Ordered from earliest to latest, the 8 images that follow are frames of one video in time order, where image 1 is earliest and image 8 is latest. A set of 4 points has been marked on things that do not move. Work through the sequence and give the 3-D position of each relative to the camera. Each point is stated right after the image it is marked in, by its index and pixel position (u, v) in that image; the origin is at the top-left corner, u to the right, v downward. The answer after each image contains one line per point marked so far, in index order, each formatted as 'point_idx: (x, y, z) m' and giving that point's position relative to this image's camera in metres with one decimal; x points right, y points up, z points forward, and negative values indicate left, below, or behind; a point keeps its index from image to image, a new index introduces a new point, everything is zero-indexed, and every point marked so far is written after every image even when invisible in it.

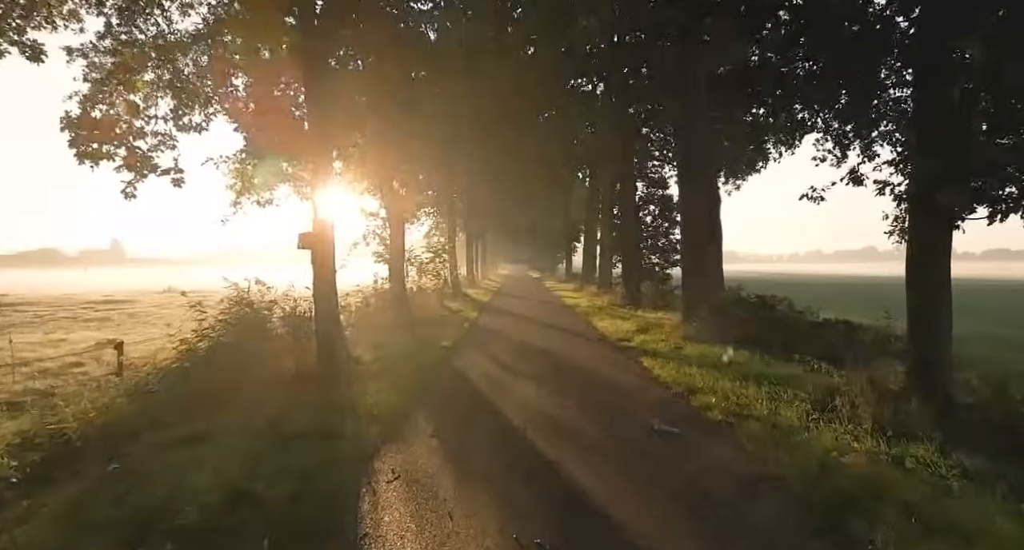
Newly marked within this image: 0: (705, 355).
0: (+4.3, -1.8, +10.7) m
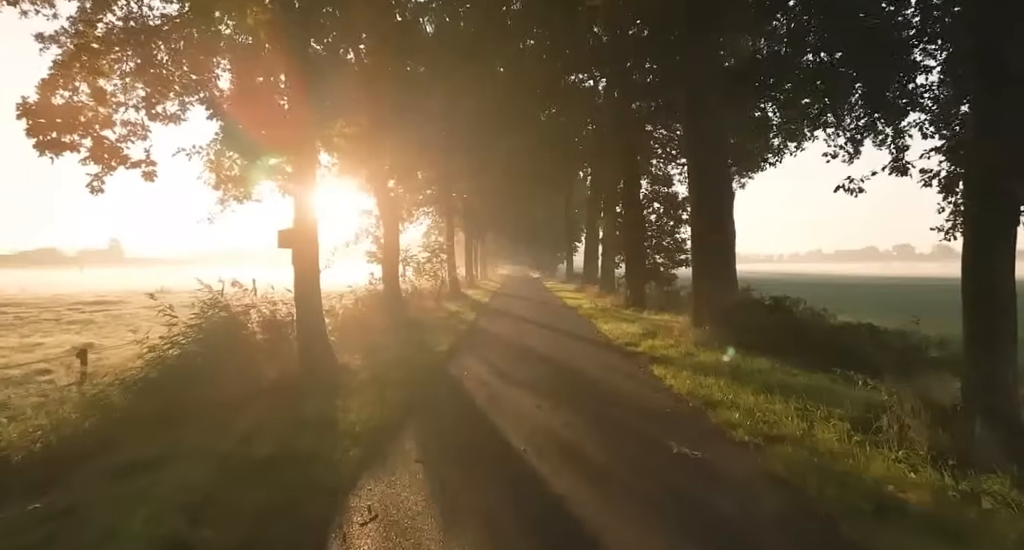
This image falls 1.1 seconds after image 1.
0: (+4.2, -1.8, +9.9) m
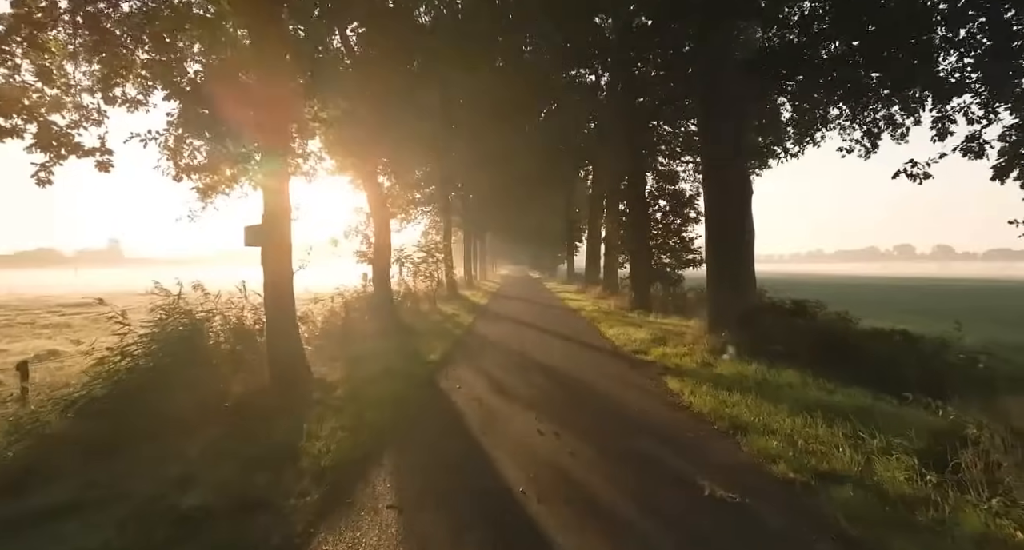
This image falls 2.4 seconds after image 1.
0: (+4.2, -1.8, +8.8) m
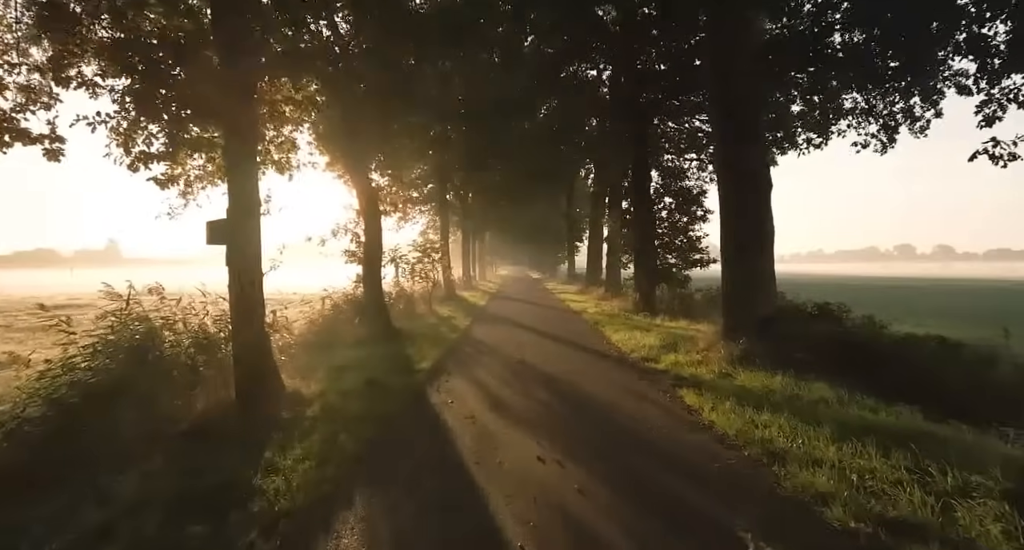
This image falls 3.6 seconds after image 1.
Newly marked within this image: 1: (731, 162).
0: (+4.2, -1.9, +7.8) m
1: (+5.4, +2.7, +12.0) m
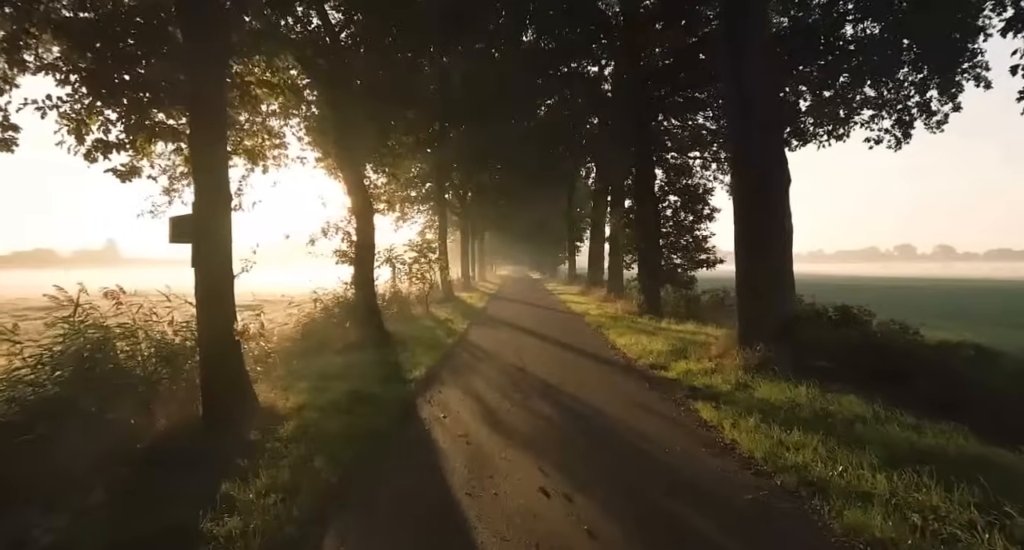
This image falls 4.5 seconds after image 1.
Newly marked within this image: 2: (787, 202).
0: (+4.1, -1.9, +7.1) m
1: (+5.4, +2.7, +11.2) m
2: (+6.3, +1.7, +11.1) m
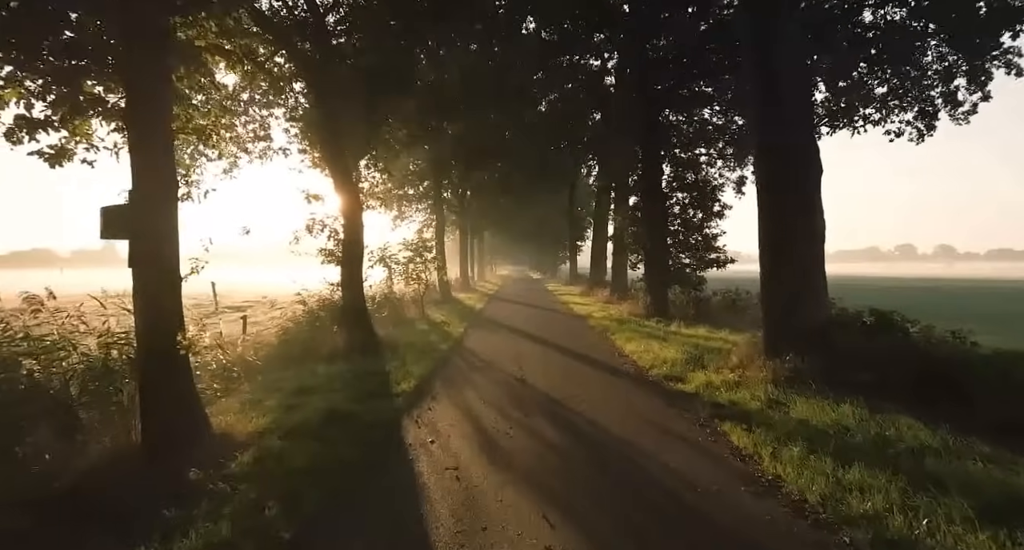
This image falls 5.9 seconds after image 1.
0: (+4.1, -1.9, +6.0) m
1: (+5.4, +2.7, +10.2) m
2: (+6.3, +1.6, +10.0) m
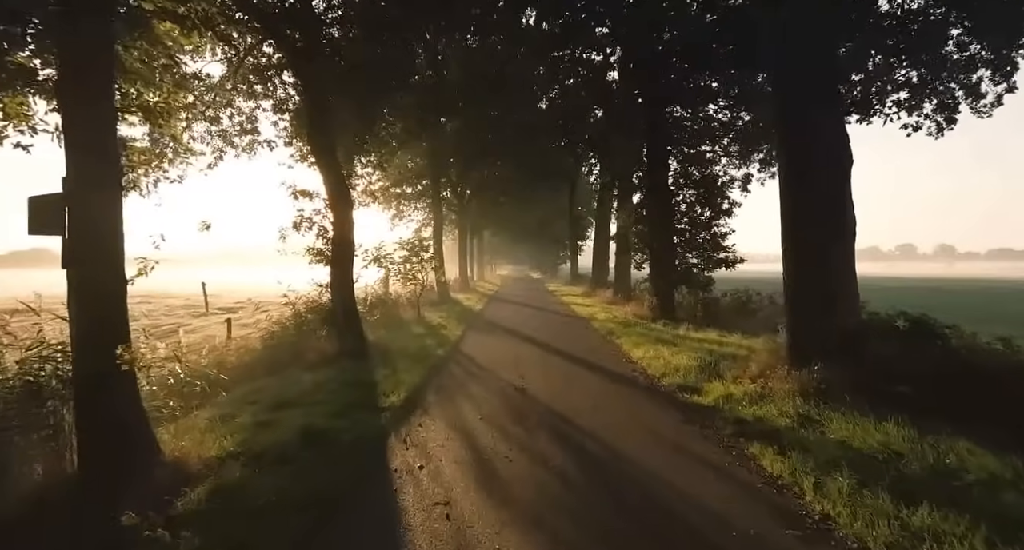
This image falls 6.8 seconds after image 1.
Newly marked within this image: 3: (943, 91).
0: (+4.1, -1.9, +5.2) m
1: (+5.4, +2.7, +9.3) m
2: (+6.3, +1.6, +9.2) m
3: (+14.9, +6.4, +16.9) m
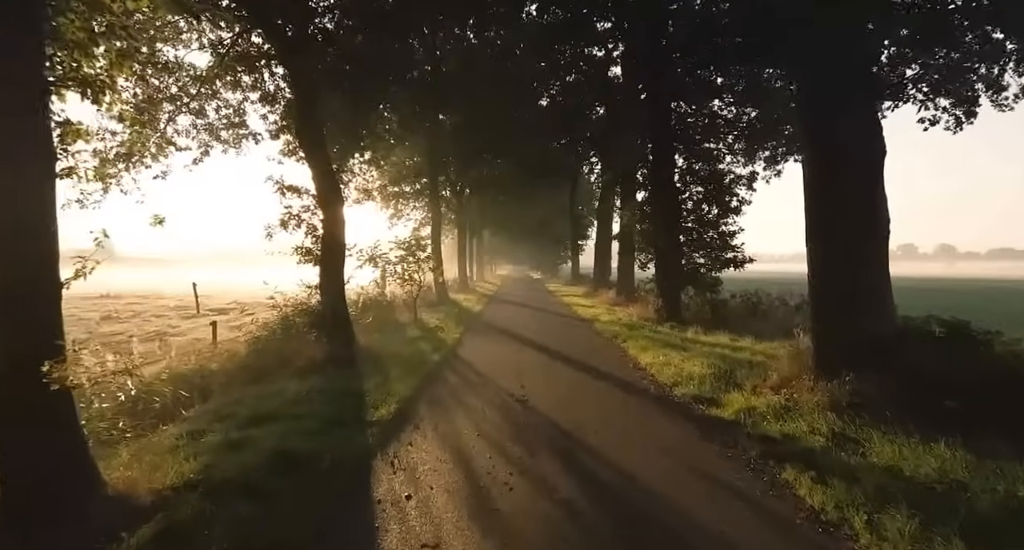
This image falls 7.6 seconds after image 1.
0: (+4.1, -1.9, +4.5) m
1: (+5.4, +2.7, +8.6) m
2: (+6.3, +1.6, +8.5) m
3: (+14.9, +6.4, +16.2) m
